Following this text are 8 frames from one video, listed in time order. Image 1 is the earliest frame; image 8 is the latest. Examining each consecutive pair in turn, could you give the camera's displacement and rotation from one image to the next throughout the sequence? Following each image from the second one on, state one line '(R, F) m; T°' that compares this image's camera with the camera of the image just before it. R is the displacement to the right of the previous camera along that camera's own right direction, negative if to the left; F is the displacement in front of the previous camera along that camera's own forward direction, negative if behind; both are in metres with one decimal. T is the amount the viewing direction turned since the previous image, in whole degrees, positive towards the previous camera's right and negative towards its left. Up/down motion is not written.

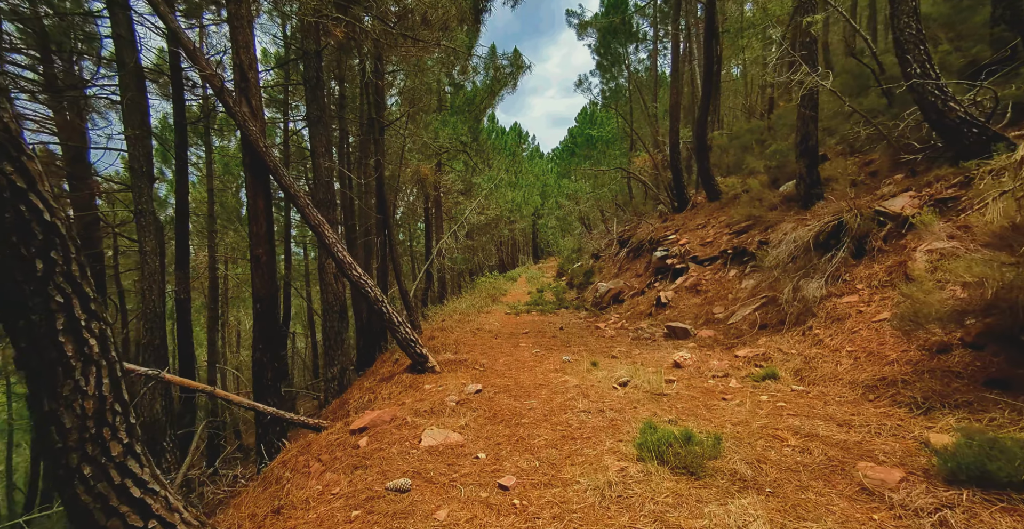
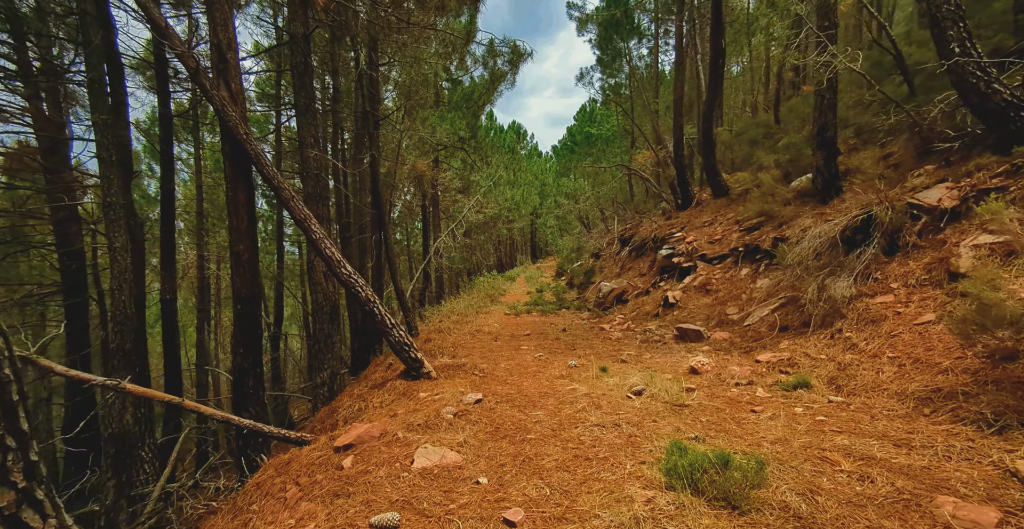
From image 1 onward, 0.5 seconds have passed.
(0.0, +0.4) m; 0°
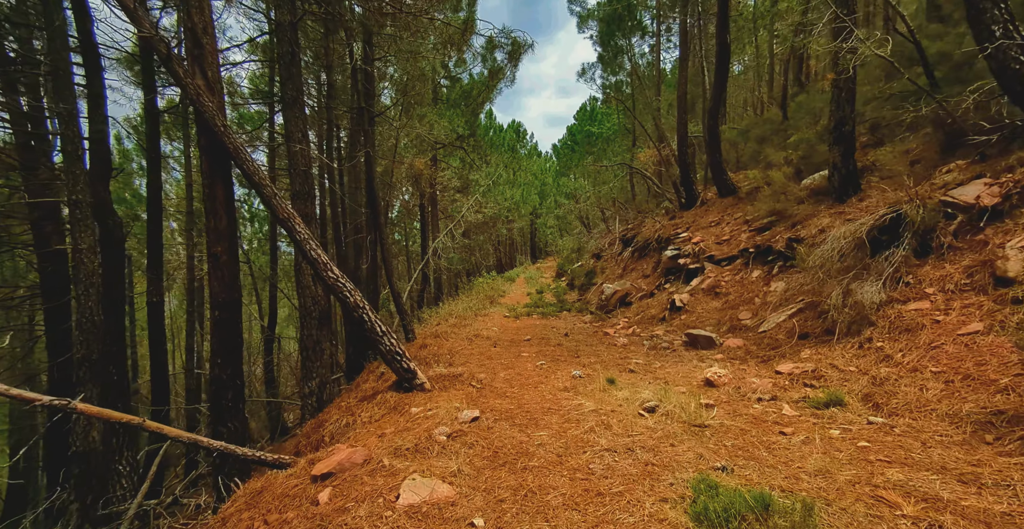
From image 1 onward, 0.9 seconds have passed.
(0.0, +0.3) m; 0°
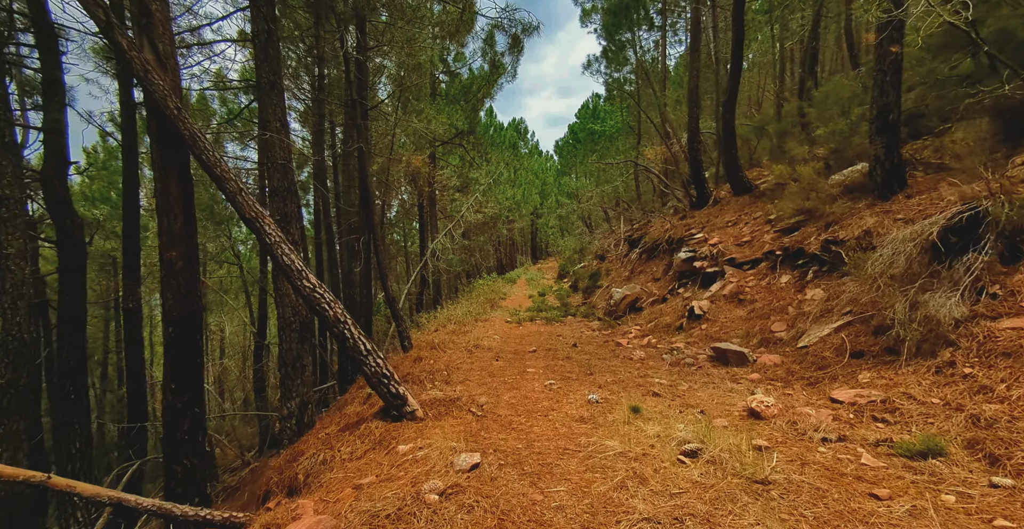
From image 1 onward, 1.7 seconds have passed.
(0.0, +0.6) m; 0°
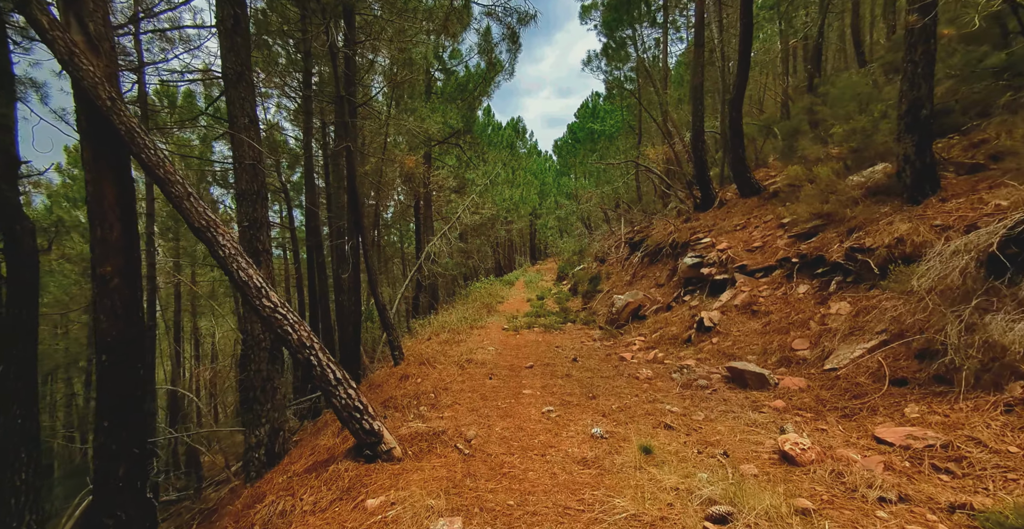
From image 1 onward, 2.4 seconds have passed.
(0.0, +0.5) m; 0°
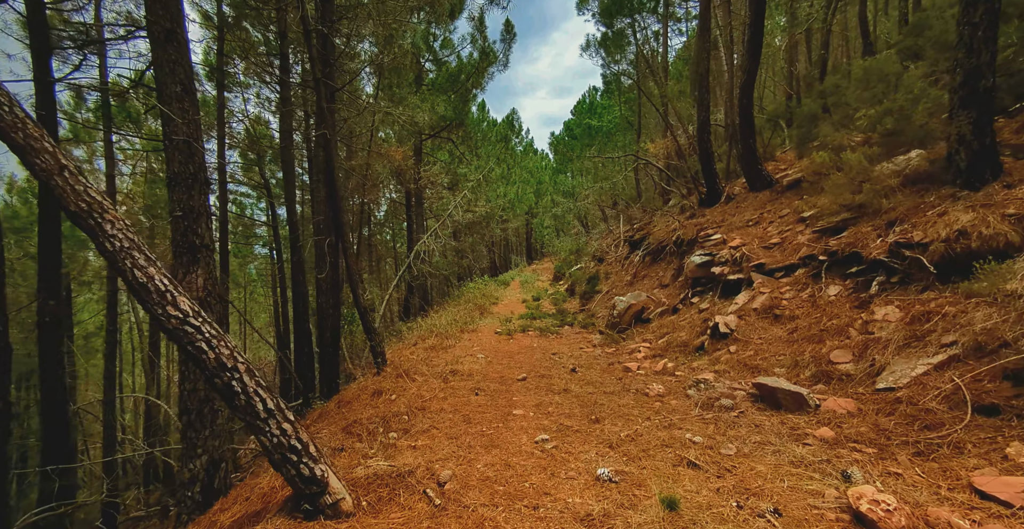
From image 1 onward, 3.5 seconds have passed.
(+0.1, +0.7) m; 0°
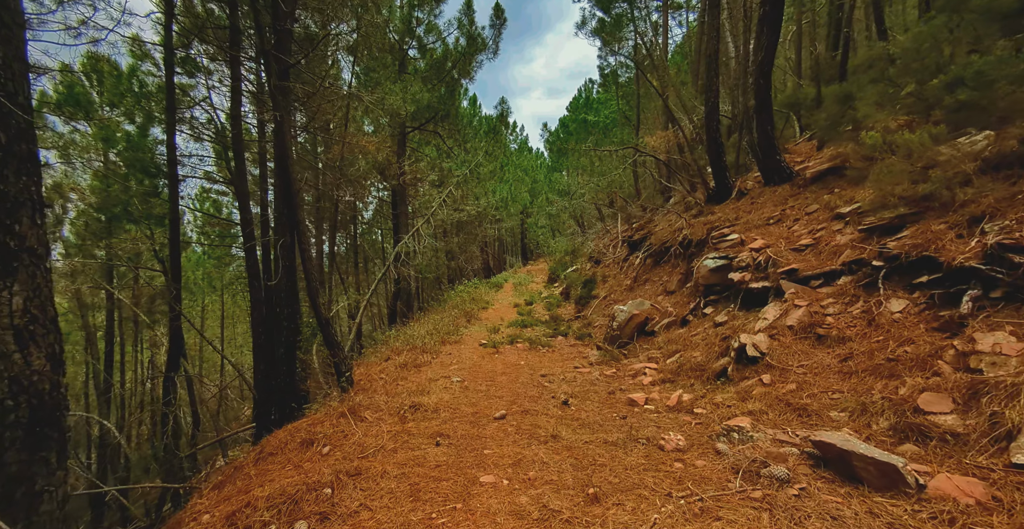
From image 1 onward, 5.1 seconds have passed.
(+0.2, +1.1) m; 0°
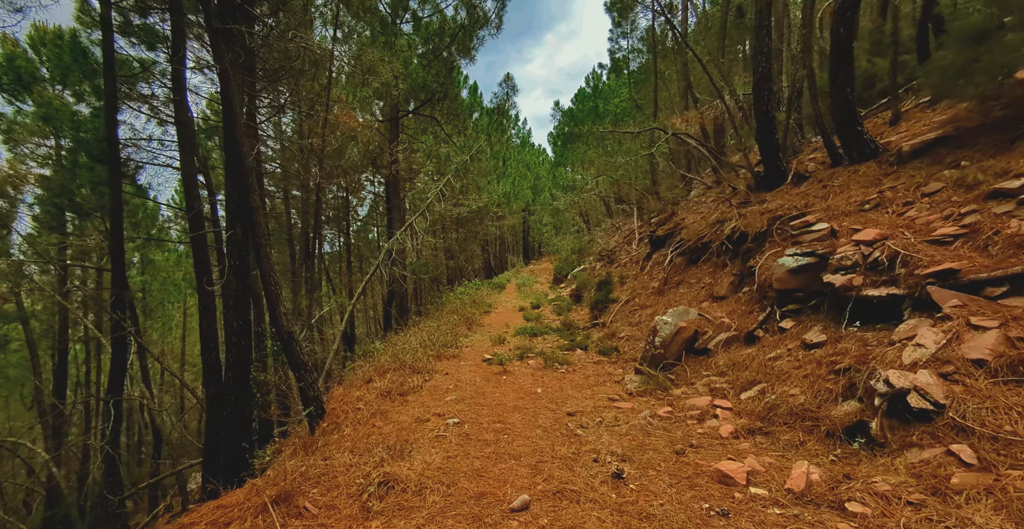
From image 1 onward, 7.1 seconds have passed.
(-0.1, +1.6) m; 0°
